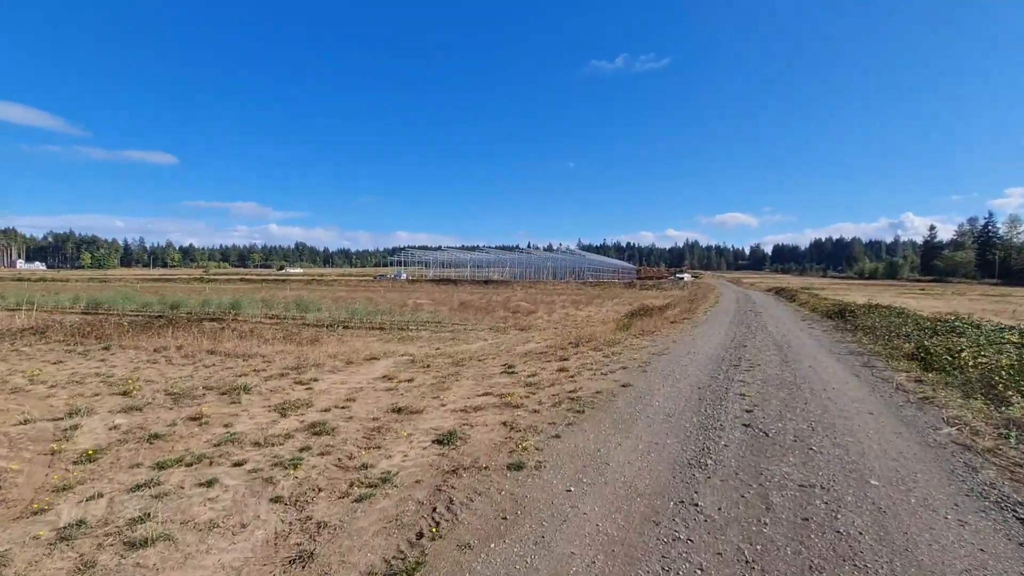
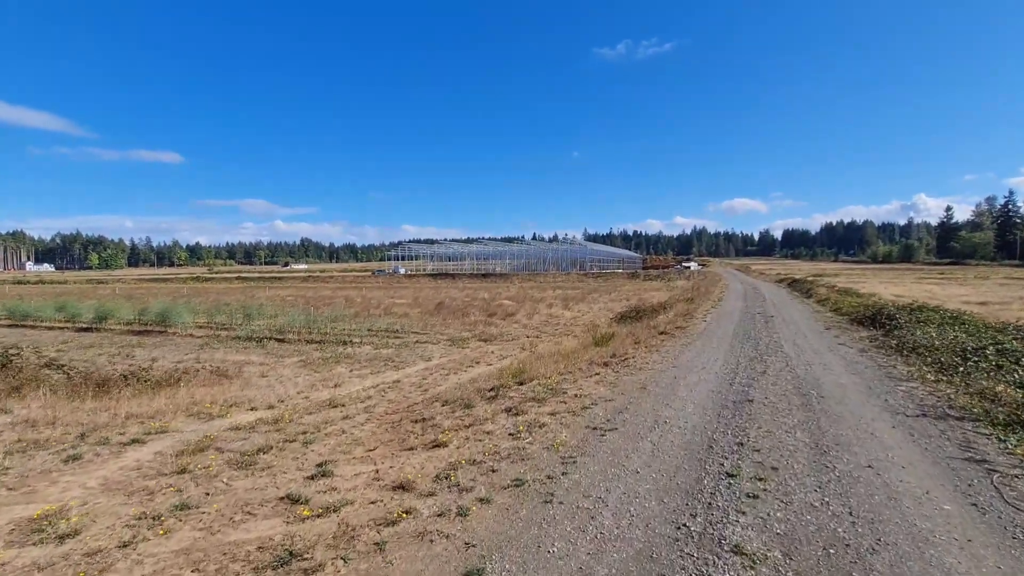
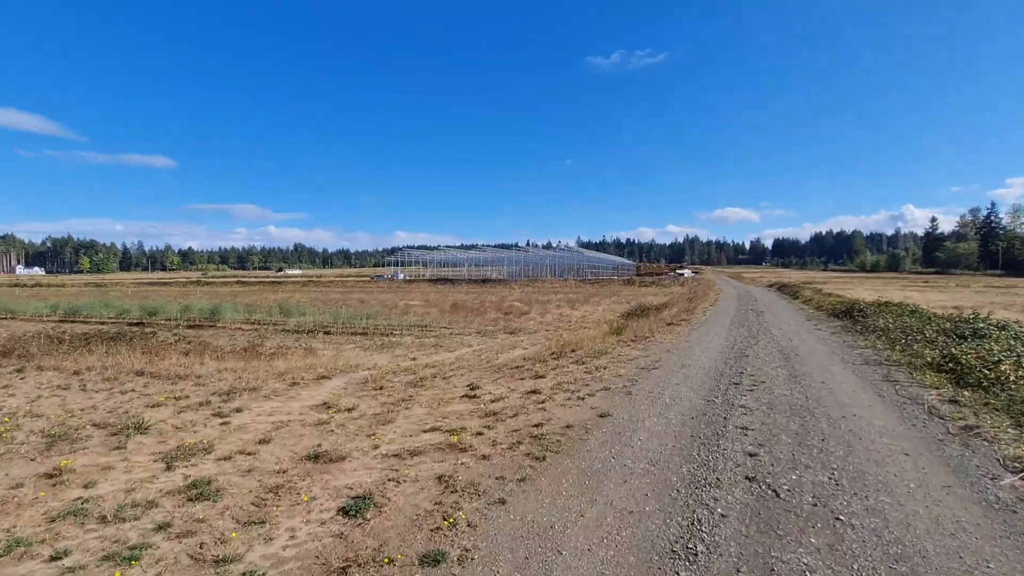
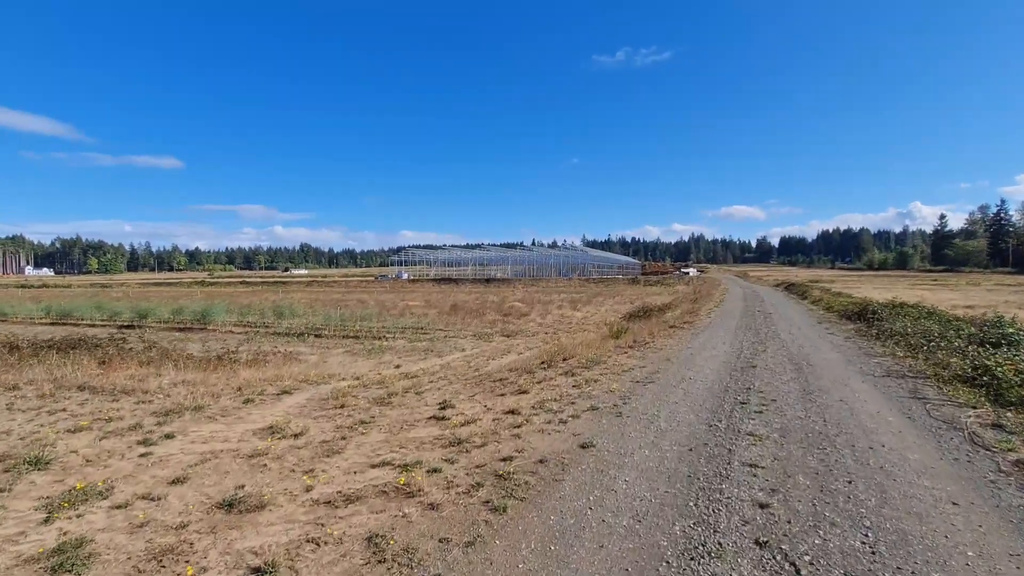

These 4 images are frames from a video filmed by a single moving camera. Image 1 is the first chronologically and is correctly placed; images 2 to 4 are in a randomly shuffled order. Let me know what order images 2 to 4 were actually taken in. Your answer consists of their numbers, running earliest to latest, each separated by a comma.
3, 4, 2
